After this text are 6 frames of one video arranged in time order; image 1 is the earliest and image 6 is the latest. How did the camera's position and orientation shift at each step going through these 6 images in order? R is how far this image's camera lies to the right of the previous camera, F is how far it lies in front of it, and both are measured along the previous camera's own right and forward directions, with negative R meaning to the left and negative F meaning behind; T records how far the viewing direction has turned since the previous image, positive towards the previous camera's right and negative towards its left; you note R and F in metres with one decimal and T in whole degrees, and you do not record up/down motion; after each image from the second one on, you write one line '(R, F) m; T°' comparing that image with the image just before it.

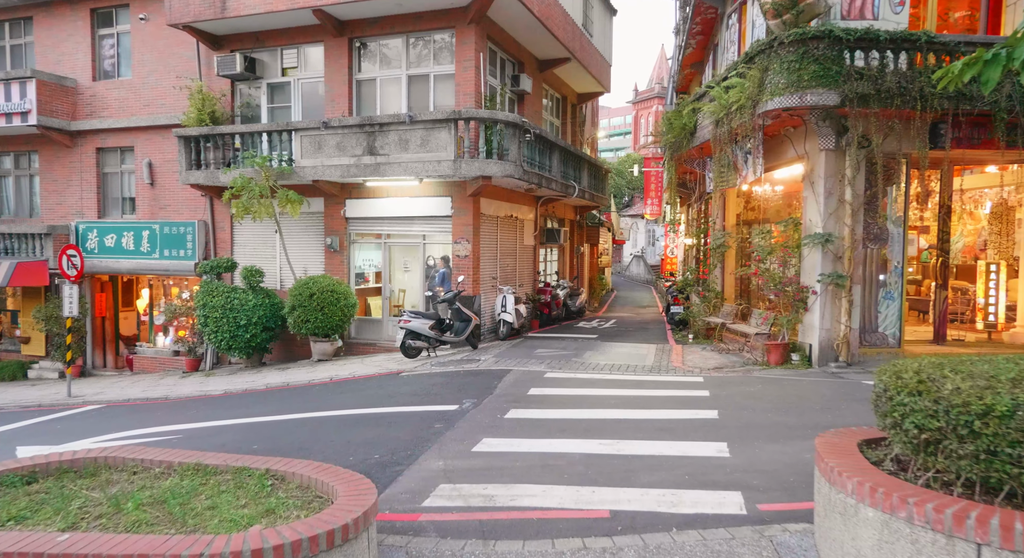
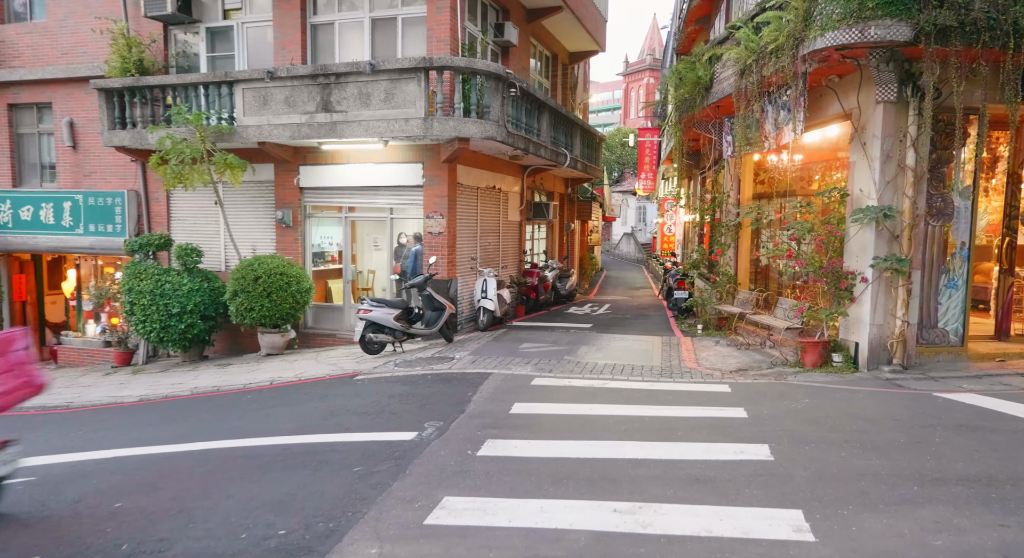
(+0.1, +1.8) m; +1°
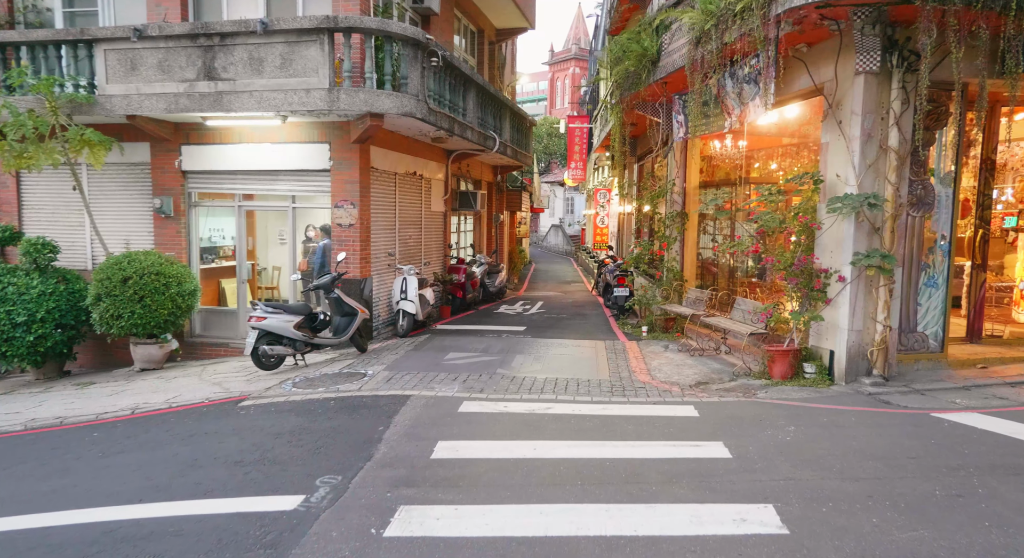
(+0.1, +1.3) m; +7°
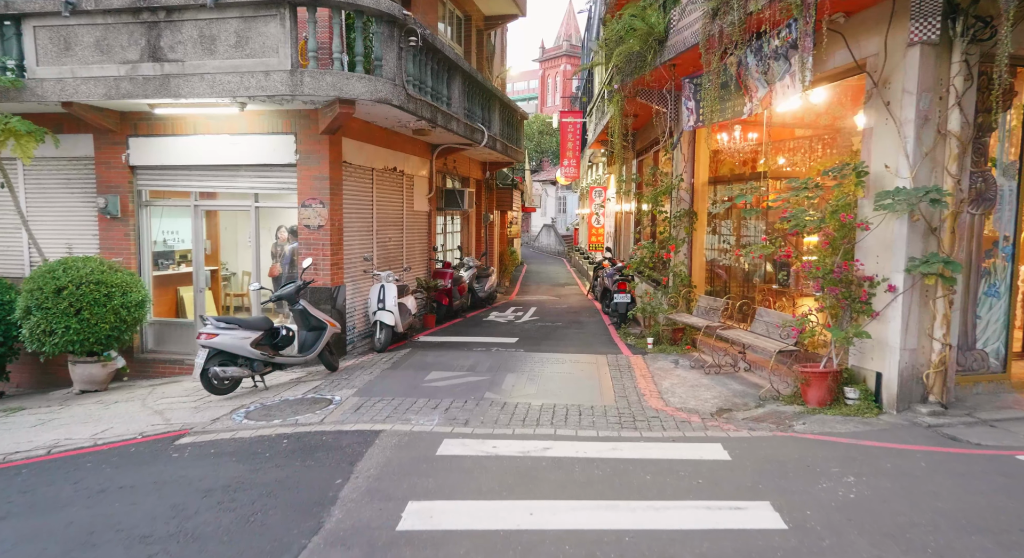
(0.0, +1.0) m; +1°
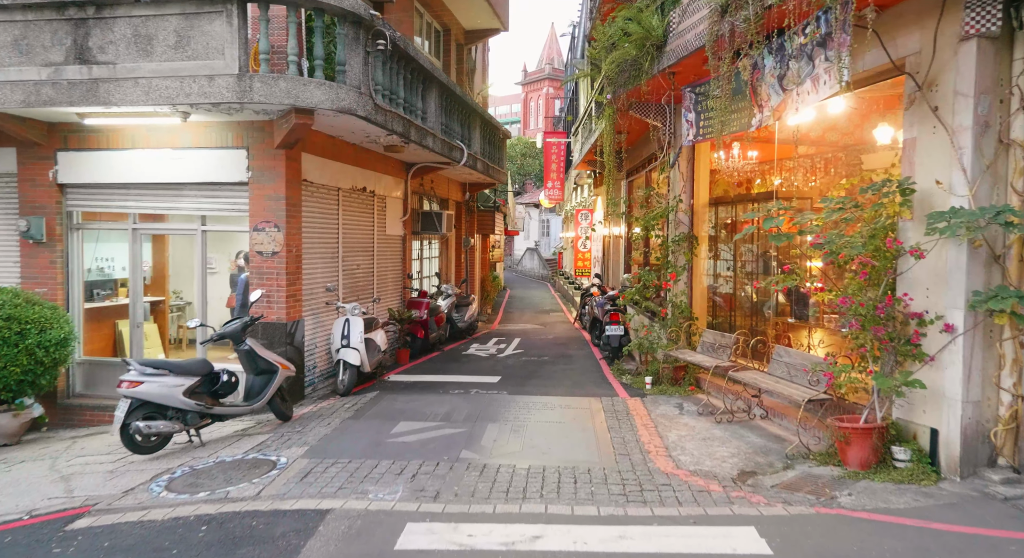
(0.0, +1.0) m; +2°
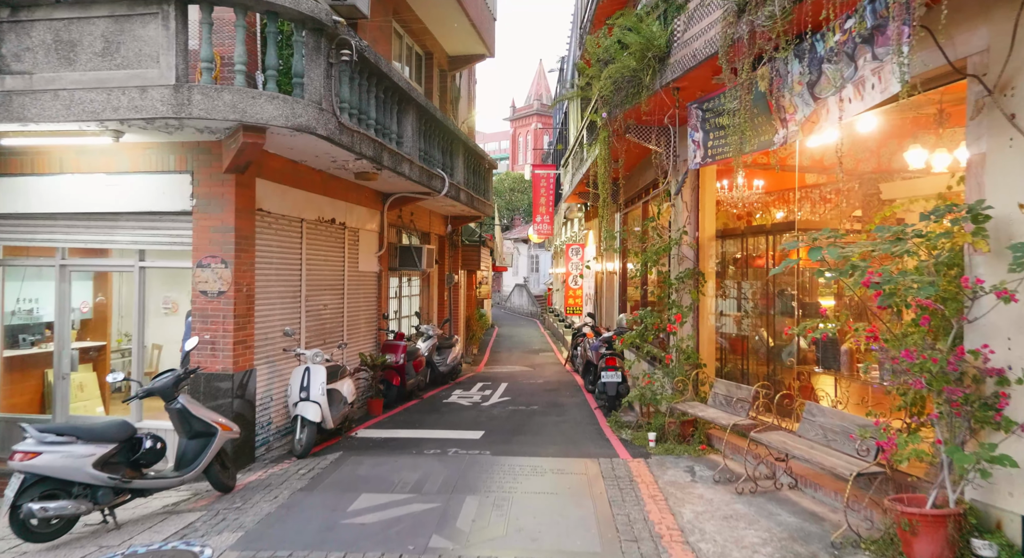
(+0.1, +0.9) m; +1°
